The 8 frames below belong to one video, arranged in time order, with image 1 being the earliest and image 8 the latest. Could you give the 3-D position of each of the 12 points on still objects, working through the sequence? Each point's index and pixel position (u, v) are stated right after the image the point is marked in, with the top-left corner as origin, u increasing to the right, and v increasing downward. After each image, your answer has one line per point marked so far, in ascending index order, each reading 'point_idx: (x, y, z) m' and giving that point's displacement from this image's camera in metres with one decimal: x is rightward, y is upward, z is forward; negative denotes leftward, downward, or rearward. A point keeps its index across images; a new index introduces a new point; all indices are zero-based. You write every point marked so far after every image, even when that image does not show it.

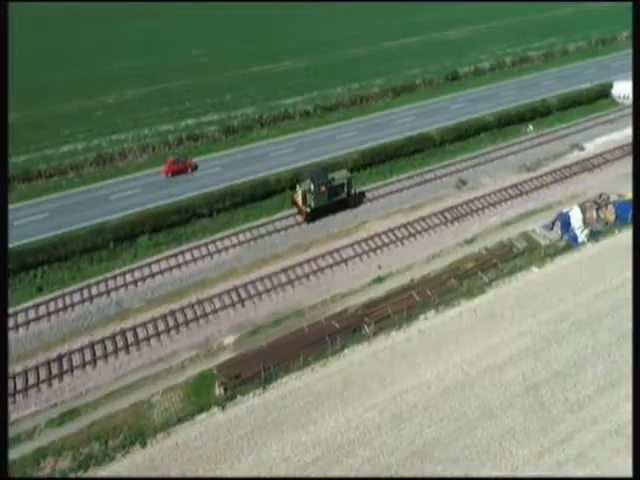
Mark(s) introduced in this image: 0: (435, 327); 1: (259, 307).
0: (+5.8, -4.4, +18.2) m
1: (-3.4, -3.7, +19.6) m
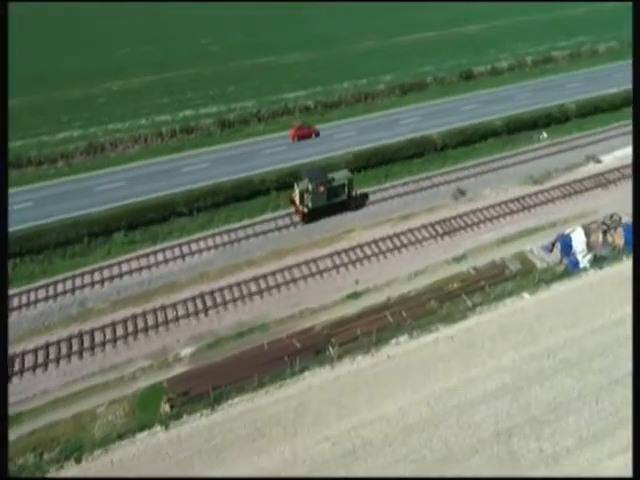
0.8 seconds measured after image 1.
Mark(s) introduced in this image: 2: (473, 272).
0: (+4.0, -5.3, +16.7) m
1: (-5.1, -4.0, +18.6) m
2: (+8.3, -1.8, +19.5) m
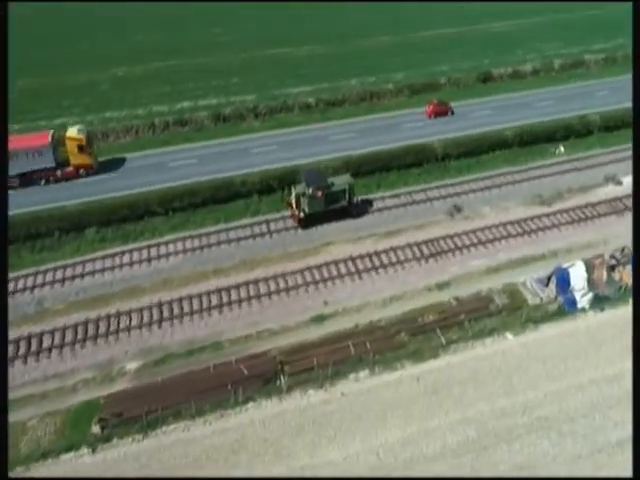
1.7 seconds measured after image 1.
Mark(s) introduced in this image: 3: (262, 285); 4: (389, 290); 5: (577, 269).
0: (+1.8, -6.4, +15.1) m
1: (-7.0, -4.5, +17.5) m
2: (+6.5, -3.1, +17.6) m
3: (-3.1, -2.4, +19.0) m
4: (+3.6, -2.6, +18.5) m
5: (+12.5, -1.5, +17.7) m
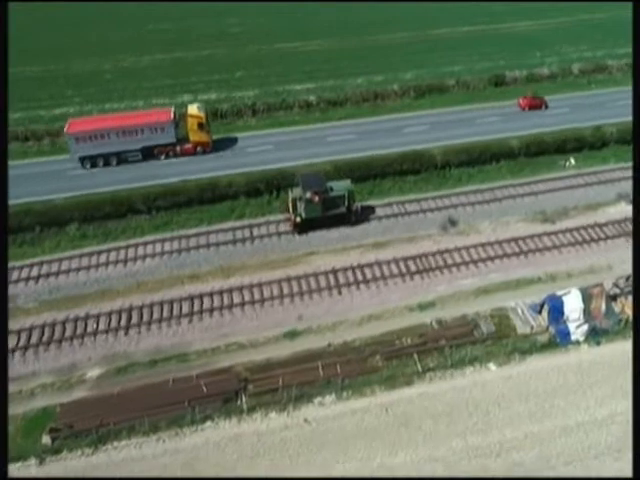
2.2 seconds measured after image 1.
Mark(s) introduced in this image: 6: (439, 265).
0: (+0.3, -7.0, +14.1) m
1: (-8.3, -4.6, +16.9) m
2: (+5.3, -4.0, +16.4) m
3: (-4.3, -2.8, +18.2) m
4: (+2.4, -3.3, +17.4) m
5: (+11.3, -2.7, +16.3) m
6: (+6.2, -1.3, +18.8) m
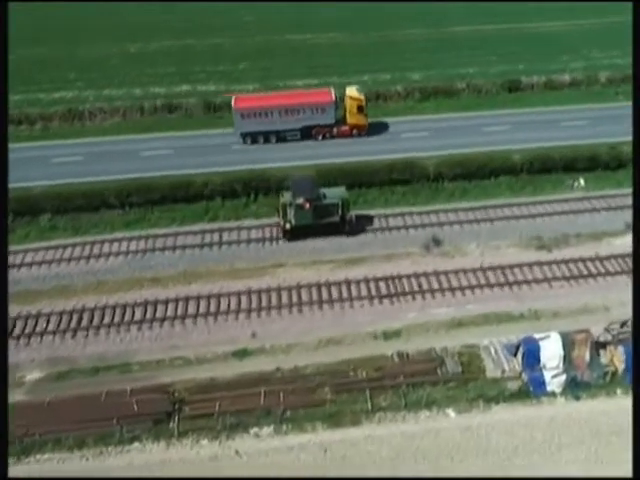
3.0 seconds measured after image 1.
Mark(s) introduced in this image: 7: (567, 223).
0: (-2.2, -7.7, +13.0) m
1: (-10.4, -4.7, +16.2) m
2: (+3.1, -5.0, +14.9) m
3: (-6.2, -3.1, +17.2) m
4: (+0.4, -4.1, +16.1) m
5: (+9.2, -4.1, +14.4) m
6: (+4.4, -2.4, +17.2) m
7: (+13.3, +1.0, +19.4) m
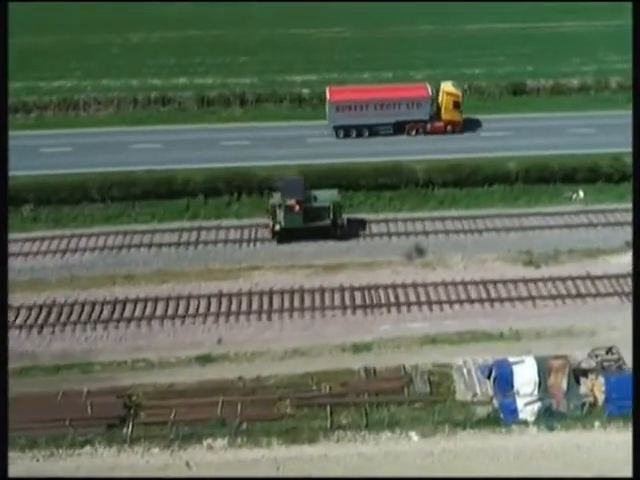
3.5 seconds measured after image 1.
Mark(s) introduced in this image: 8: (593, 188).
0: (-3.8, -7.9, +12.6) m
1: (-11.8, -4.5, +16.0) m
2: (+1.7, -5.4, +14.3) m
3: (-7.5, -3.0, +16.8) m
4: (-1.0, -4.3, +15.5) m
5: (+7.8, -4.8, +13.5) m
6: (+3.2, -2.8, +16.4) m
7: (+12.3, +0.1, +18.3) m
8: (+15.3, +2.9, +20.1) m
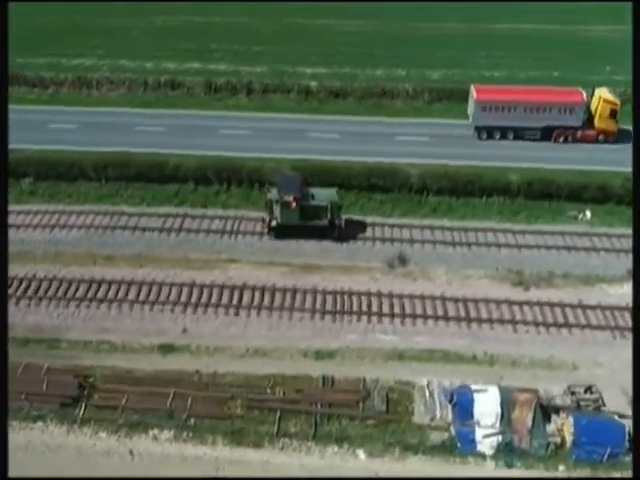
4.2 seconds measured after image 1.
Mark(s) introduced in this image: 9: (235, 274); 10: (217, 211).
0: (-5.8, -7.5, +12.5) m
1: (-13.2, -3.3, +16.3) m
2: (0.0, -5.6, +13.8) m
3: (-8.7, -2.3, +16.9) m
4: (-2.5, -4.2, +15.2) m
5: (+6.0, -5.5, +12.7) m
6: (+1.8, -3.1, +15.8) m
7: (+11.2, -0.9, +17.0) m
8: (+14.6, +1.6, +18.5) m
9: (-4.2, -1.7, +17.4) m
10: (-5.7, +1.6, +19.9) m
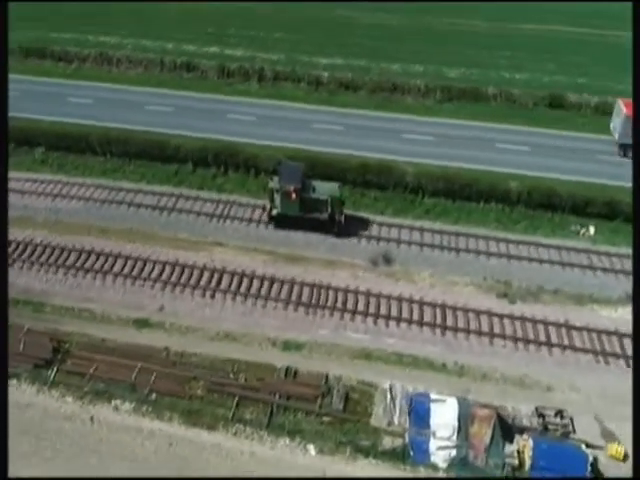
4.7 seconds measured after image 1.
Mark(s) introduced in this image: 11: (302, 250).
0: (-7.5, -6.7, +12.9) m
1: (-14.2, -1.7, +17.0) m
2: (-1.5, -5.2, +13.7) m
3: (-9.6, -1.1, +17.3) m
4: (-3.7, -3.6, +15.3) m
5: (+4.5, -5.7, +12.2) m
6: (+0.7, -2.9, +15.6) m
7: (+10.4, -1.5, +16.2) m
8: (+14.1, +0.7, +17.4) m
9: (-5.0, -0.9, +17.5) m
10: (-6.1, +2.5, +20.0) m
11: (-0.9, -0.5, +17.6) m
